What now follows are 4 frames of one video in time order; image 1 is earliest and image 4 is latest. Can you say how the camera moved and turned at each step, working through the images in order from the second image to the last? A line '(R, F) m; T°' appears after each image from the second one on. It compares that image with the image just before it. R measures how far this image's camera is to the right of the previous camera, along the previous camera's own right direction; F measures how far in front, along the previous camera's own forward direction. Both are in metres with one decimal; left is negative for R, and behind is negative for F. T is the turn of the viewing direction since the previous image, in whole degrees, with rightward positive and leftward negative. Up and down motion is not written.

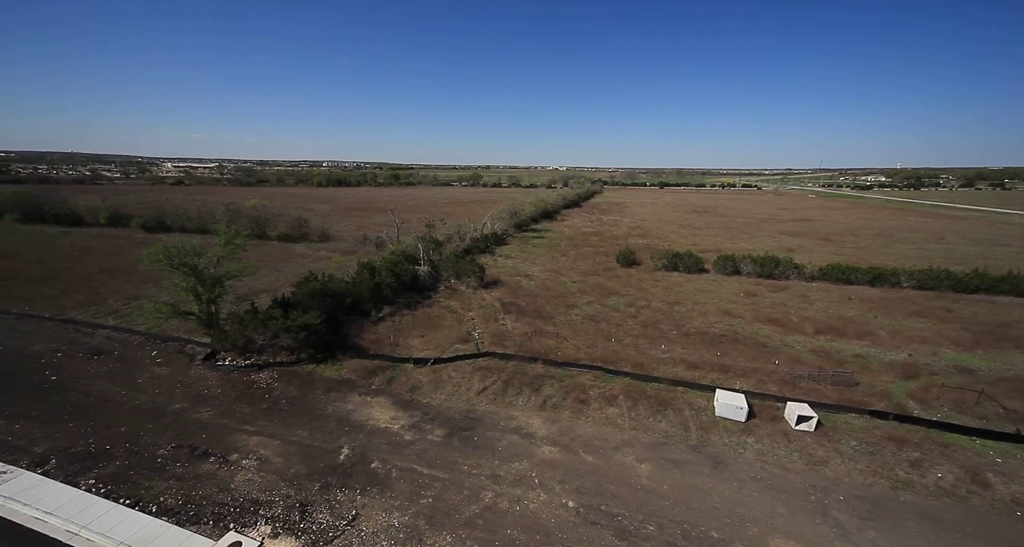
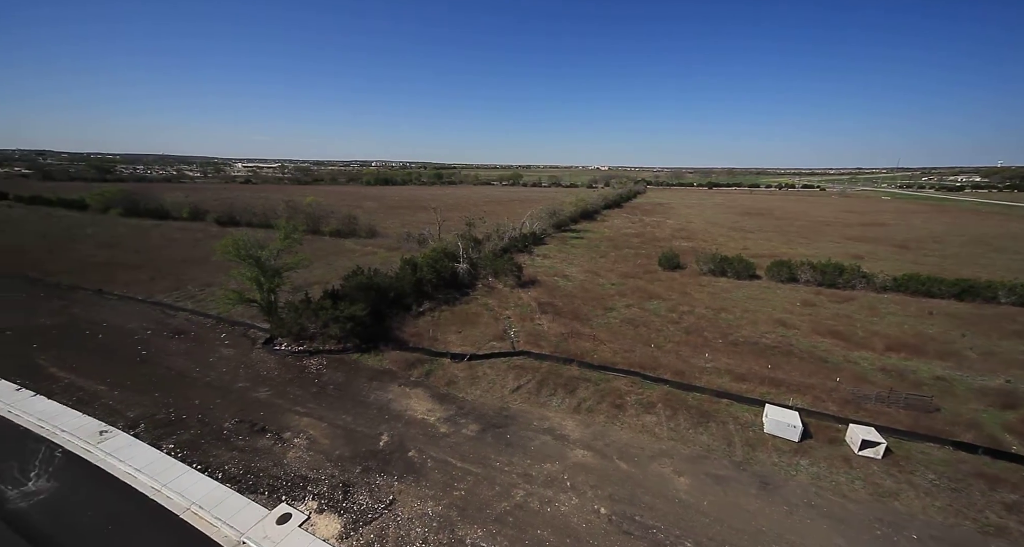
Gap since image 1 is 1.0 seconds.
(+0.7, -0.1) m; -7°
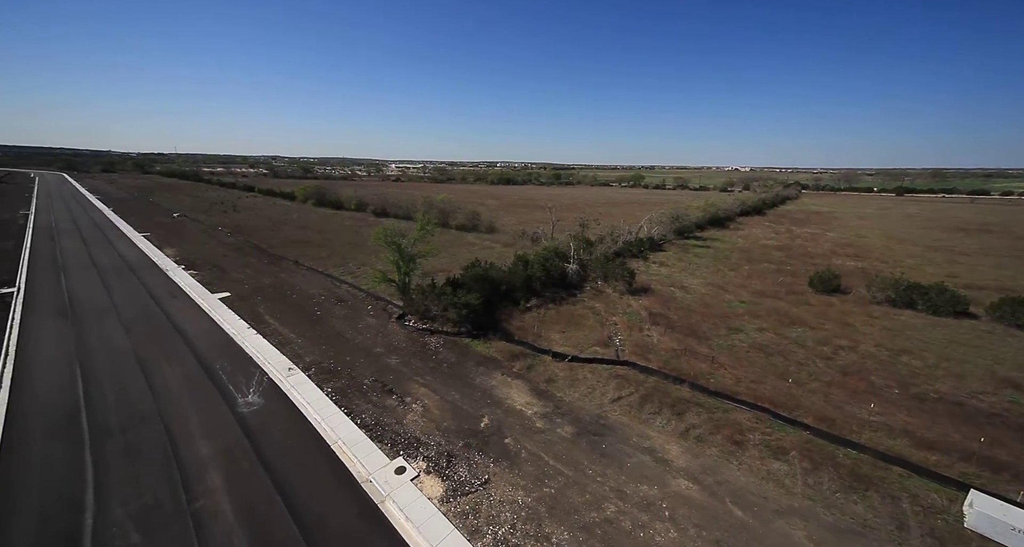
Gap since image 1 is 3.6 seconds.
(+1.4, +0.3) m; -19°
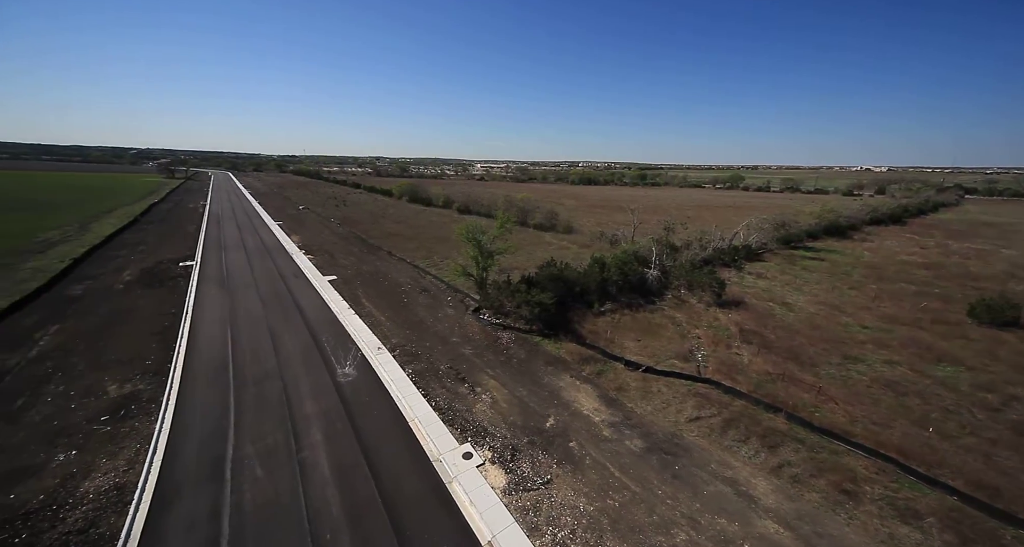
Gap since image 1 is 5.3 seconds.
(0.0, +0.3) m; -10°
